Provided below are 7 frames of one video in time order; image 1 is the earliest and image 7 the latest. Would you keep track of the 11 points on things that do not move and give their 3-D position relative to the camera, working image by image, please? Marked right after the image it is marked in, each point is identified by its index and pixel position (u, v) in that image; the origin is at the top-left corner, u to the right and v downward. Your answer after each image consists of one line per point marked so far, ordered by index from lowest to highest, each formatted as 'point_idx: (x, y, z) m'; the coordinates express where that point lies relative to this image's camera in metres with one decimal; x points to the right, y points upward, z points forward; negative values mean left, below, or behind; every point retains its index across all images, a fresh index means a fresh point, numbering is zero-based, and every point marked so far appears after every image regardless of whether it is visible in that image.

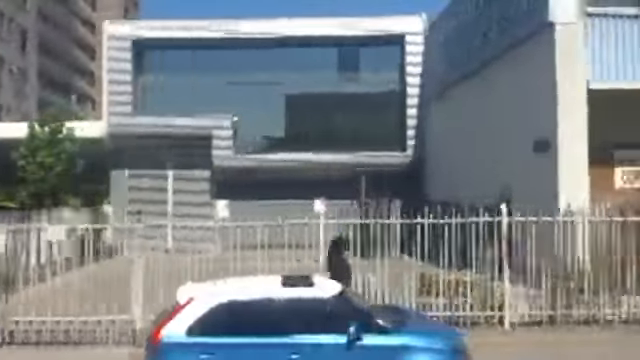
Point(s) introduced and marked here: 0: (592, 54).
0: (+6.0, +2.9, +19.6) m
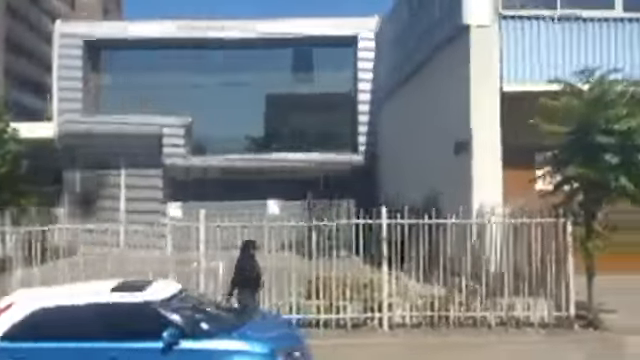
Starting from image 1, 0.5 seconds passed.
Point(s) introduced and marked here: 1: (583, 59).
0: (+4.1, +2.8, +19.7) m
1: (+6.0, +2.7, +20.0) m
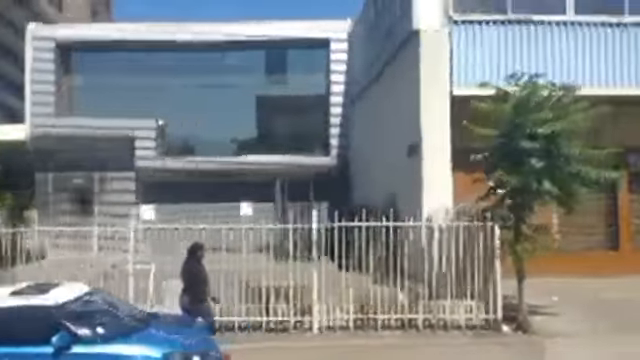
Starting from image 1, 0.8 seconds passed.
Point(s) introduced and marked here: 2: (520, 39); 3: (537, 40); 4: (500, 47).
0: (+3.1, +2.8, +19.8) m
1: (+4.9, +2.7, +20.1) m
2: (+4.5, +3.2, +20.1) m
3: (+5.0, +3.2, +20.1) m
4: (+4.1, +3.1, +20.0) m
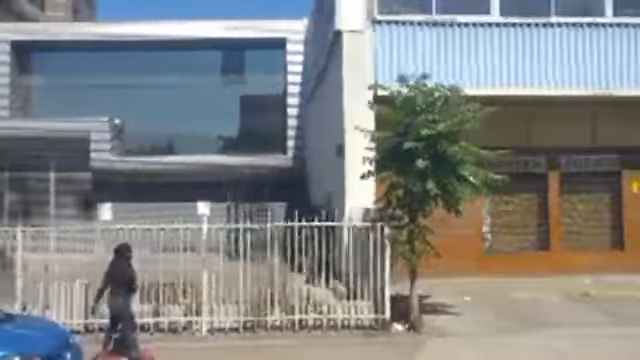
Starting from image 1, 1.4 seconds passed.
0: (+1.4, +2.8, +19.8) m
1: (+3.2, +2.7, +20.1) m
2: (+2.8, +3.2, +20.1) m
3: (+3.3, +3.2, +20.2) m
4: (+2.4, +3.1, +20.1) m
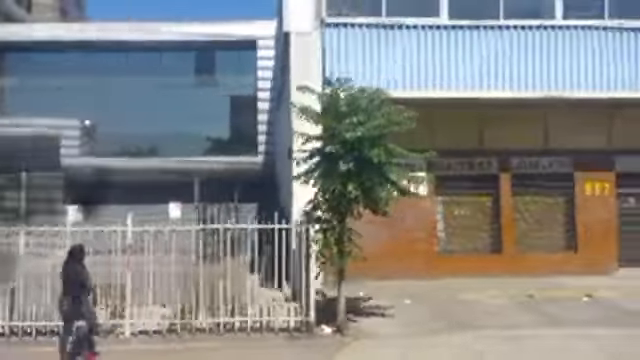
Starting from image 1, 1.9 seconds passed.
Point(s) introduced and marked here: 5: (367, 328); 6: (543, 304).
0: (+0.2, +2.7, +19.9) m
1: (+2.1, +2.6, +20.2) m
2: (+1.7, +3.2, +20.2) m
3: (+2.1, +3.2, +20.2) m
4: (+1.2, +3.0, +20.1) m
5: (+0.7, -2.4, +14.0) m
6: (+4.2, -2.4, +16.8) m
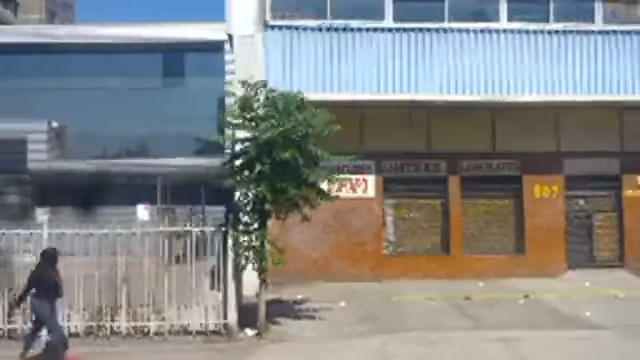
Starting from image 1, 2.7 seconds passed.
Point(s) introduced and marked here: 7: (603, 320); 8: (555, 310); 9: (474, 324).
0: (-1.1, +2.7, +19.9) m
1: (+0.8, +2.6, +20.2) m
2: (+0.4, +3.1, +20.2) m
3: (+0.8, +3.1, +20.3) m
4: (-0.1, +3.0, +20.1) m
5: (-0.5, -2.4, +14.0) m
6: (+3.0, -2.4, +16.9) m
7: (+4.8, -2.4, +15.0) m
8: (+4.3, -2.4, +16.2) m
9: (+2.5, -2.4, +14.6) m
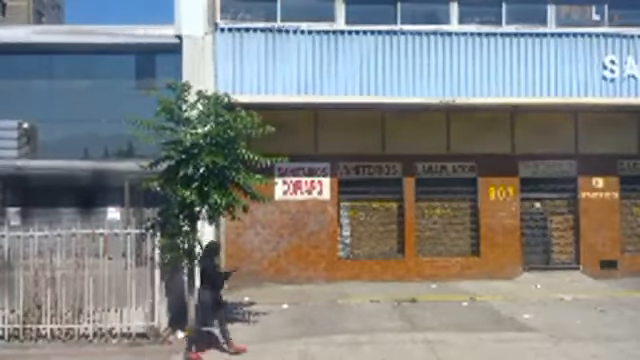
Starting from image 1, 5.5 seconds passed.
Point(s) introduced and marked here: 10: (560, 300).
0: (-2.2, +2.6, +19.9) m
1: (-0.3, +2.5, +20.2) m
2: (-0.7, +3.1, +20.2) m
3: (-0.3, +3.1, +20.2) m
4: (-1.2, +2.9, +20.1) m
5: (-1.6, -2.4, +14.0) m
6: (+1.9, -2.5, +16.9) m
7: (+3.7, -2.4, +15.0) m
8: (+3.2, -2.4, +16.2) m
9: (+1.5, -2.4, +14.6) m
10: (+5.0, -2.5, +18.1) m
